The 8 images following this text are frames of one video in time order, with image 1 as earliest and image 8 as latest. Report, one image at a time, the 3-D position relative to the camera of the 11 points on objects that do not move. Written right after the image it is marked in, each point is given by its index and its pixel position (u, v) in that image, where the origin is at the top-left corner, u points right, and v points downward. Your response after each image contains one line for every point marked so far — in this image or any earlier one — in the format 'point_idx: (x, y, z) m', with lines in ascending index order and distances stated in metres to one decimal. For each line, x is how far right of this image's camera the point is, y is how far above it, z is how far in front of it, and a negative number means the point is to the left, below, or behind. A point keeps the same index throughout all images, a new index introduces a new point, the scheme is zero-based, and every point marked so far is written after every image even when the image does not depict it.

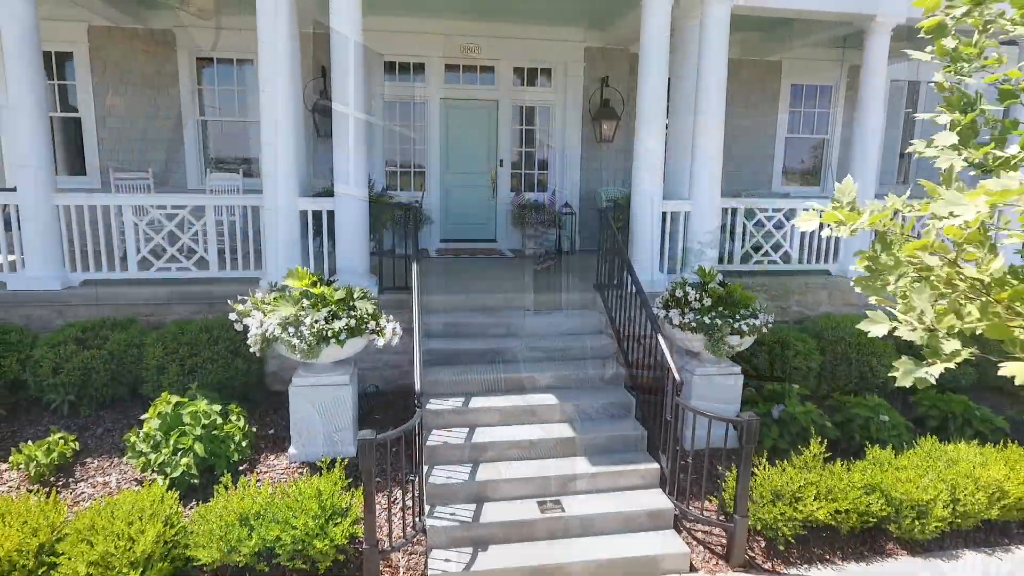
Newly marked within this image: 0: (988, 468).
0: (+3.6, -1.4, +4.6) m
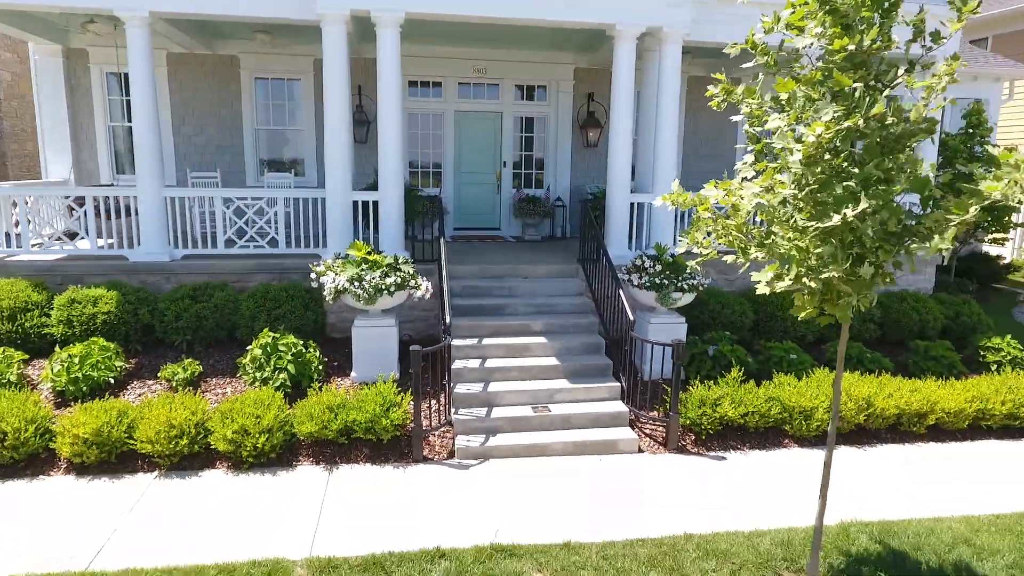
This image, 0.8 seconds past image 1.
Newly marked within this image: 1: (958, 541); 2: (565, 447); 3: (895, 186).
0: (+3.6, -1.0, +6.3) m
1: (+3.2, -1.8, +4.5) m
2: (+0.5, -1.4, +5.7) m
3: (+1.8, +0.4, +3.0) m
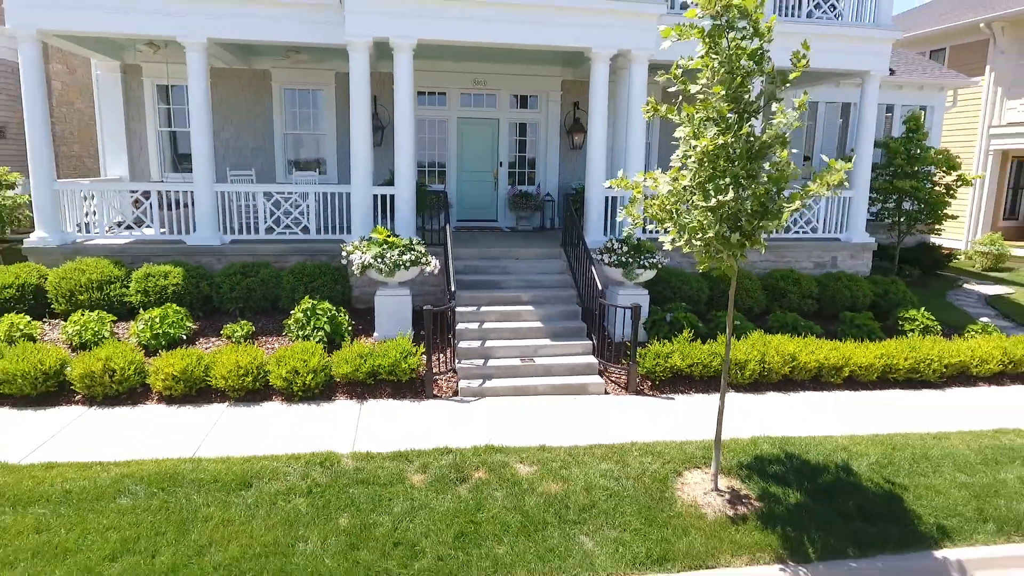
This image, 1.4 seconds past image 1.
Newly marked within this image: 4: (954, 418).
0: (+3.5, -0.7, +7.8) m
1: (+3.2, -1.5, +6.0) m
2: (+0.4, -1.1, +7.1) m
3: (+1.7, +0.7, +4.4) m
4: (+5.1, -1.4, +7.1) m
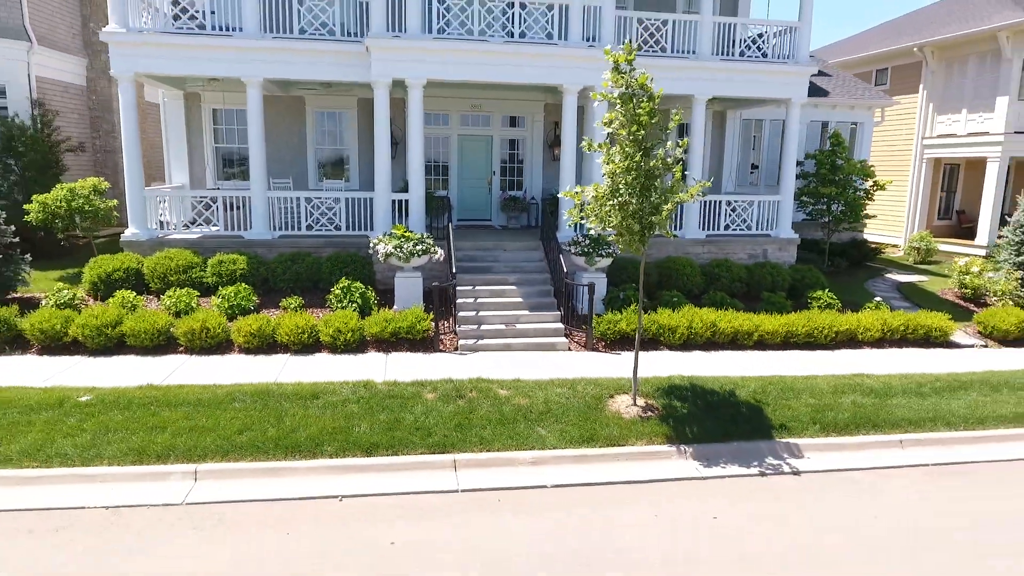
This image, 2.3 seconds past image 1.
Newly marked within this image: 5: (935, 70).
0: (+3.3, -0.5, +10.2) m
1: (+2.9, -1.3, +8.3) m
2: (+0.2, -0.9, +9.5) m
3: (+1.5, +1.0, +6.8) m
4: (+4.8, -1.2, +9.4) m
5: (+12.4, +6.4, +18.1) m
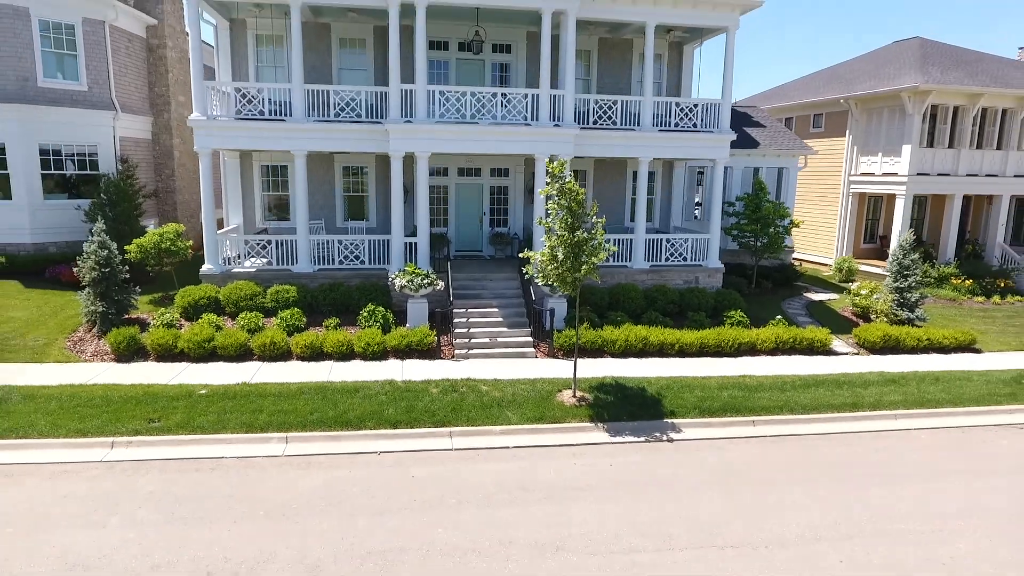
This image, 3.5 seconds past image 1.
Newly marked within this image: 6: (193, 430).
0: (+2.9, -1.0, +13.6) m
1: (+2.6, -1.8, +11.8) m
2: (-0.2, -1.4, +12.9) m
3: (+1.1, +0.5, +10.2) m
4: (+4.5, -1.7, +12.9) m
5: (+12.0, +5.9, +21.5) m
6: (-4.8, -2.1, +9.4) m
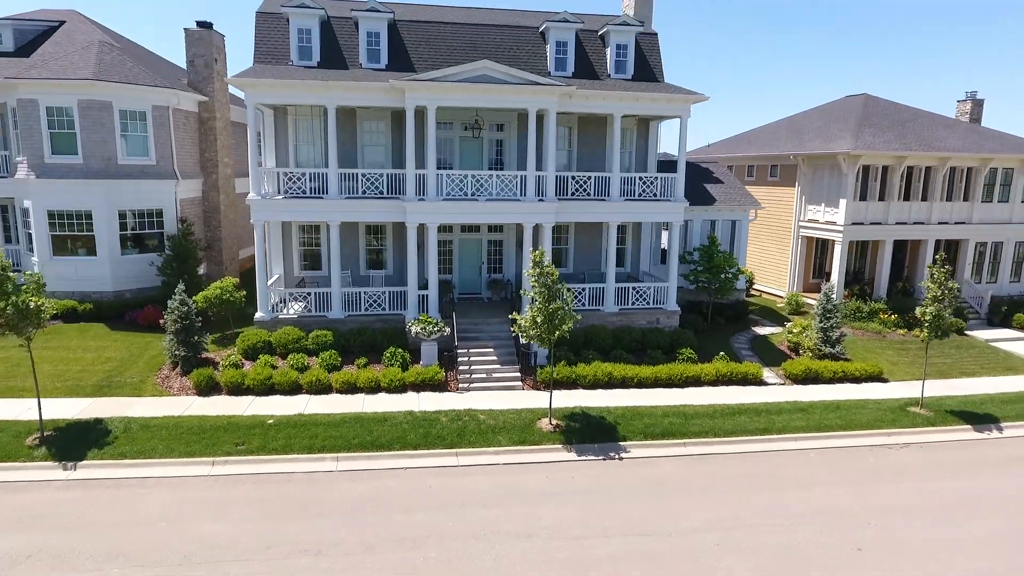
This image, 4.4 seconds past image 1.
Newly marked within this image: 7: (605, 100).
0: (+2.7, -2.2, +17.1) m
1: (+2.3, -3.0, +15.2) m
2: (-0.4, -2.6, +16.4) m
3: (+0.9, -0.7, +13.7) m
4: (+4.3, -2.9, +16.3) m
5: (+11.8, +4.6, +25.0) m
6: (-5.0, -3.4, +12.8) m
7: (+2.8, +5.6, +18.4) m
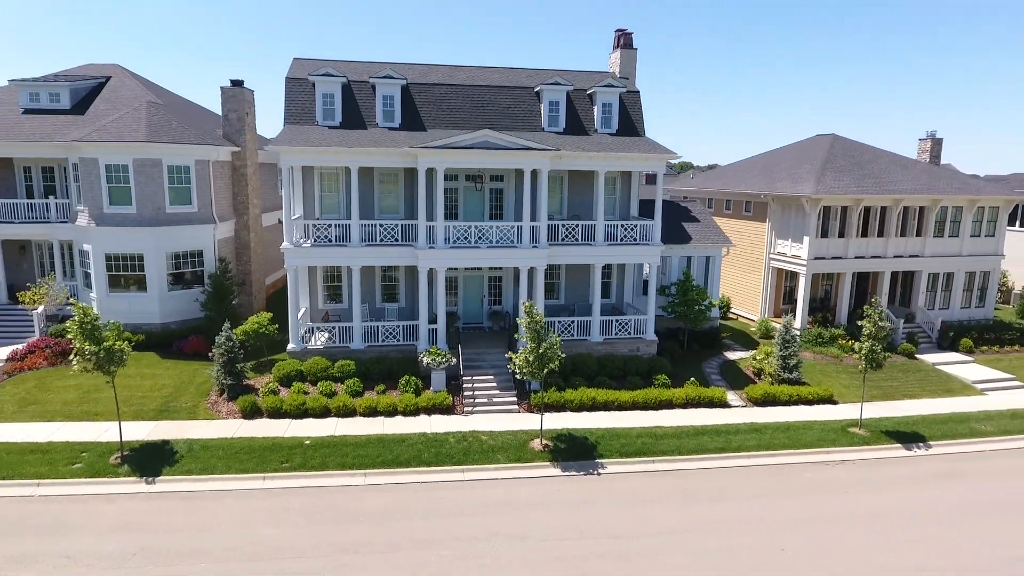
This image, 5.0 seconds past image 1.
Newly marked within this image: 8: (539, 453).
0: (+2.6, -3.4, +19.8) m
1: (+2.3, -4.2, +18.0) m
2: (-0.5, -3.8, +19.2) m
3: (+0.8, -1.9, +16.4) m
4: (+4.2, -4.1, +19.1) m
5: (+11.8, +3.4, +27.7) m
6: (-5.1, -4.5, +15.6) m
7: (+2.7, +4.4, +21.2) m
8: (+0.7, -4.5, +16.7) m
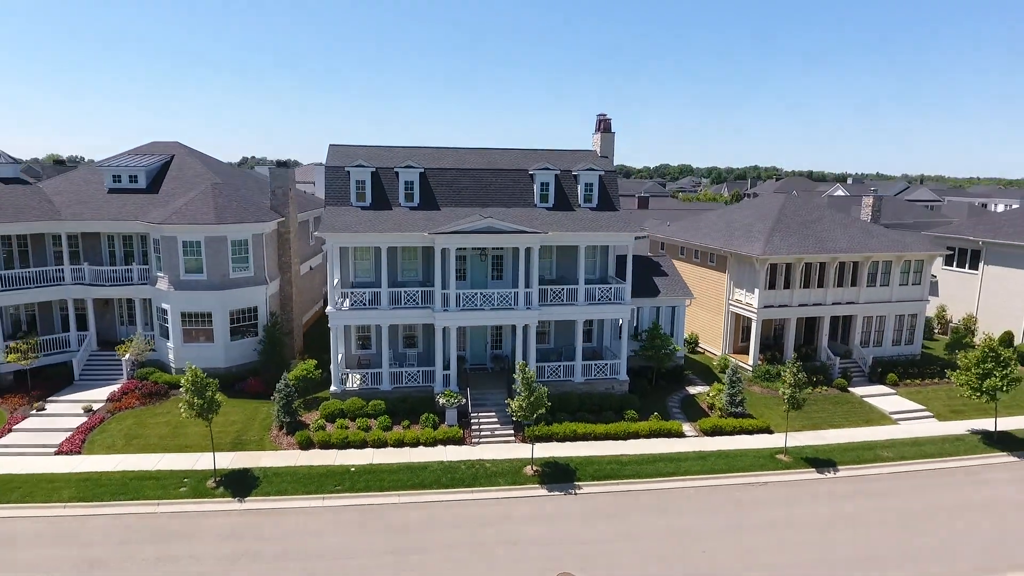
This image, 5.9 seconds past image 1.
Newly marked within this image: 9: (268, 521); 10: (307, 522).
0: (+2.5, -5.6, +24.9) m
1: (+2.2, -6.4, +23.0) m
2: (-0.6, -6.0, +24.2) m
3: (+0.7, -4.1, +21.5) m
4: (+4.1, -6.3, +24.1) m
5: (+11.7, +1.2, +32.8) m
6: (-5.2, -6.8, +20.7) m
7: (+2.6, +2.2, +26.2) m
8: (+0.6, -6.7, +21.8) m
9: (-7.5, -7.1, +18.9) m
10: (-6.3, -7.2, +18.9) m
